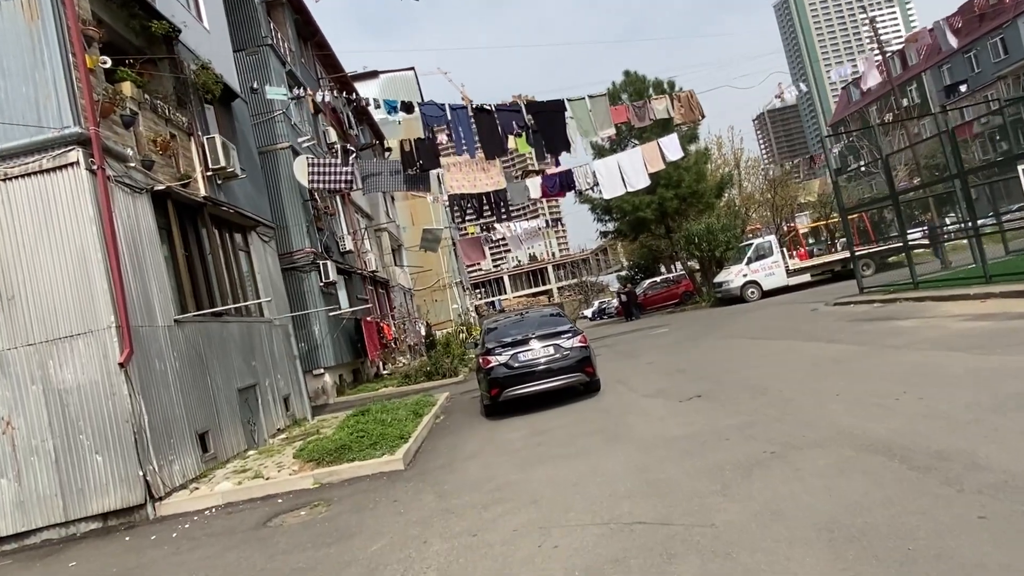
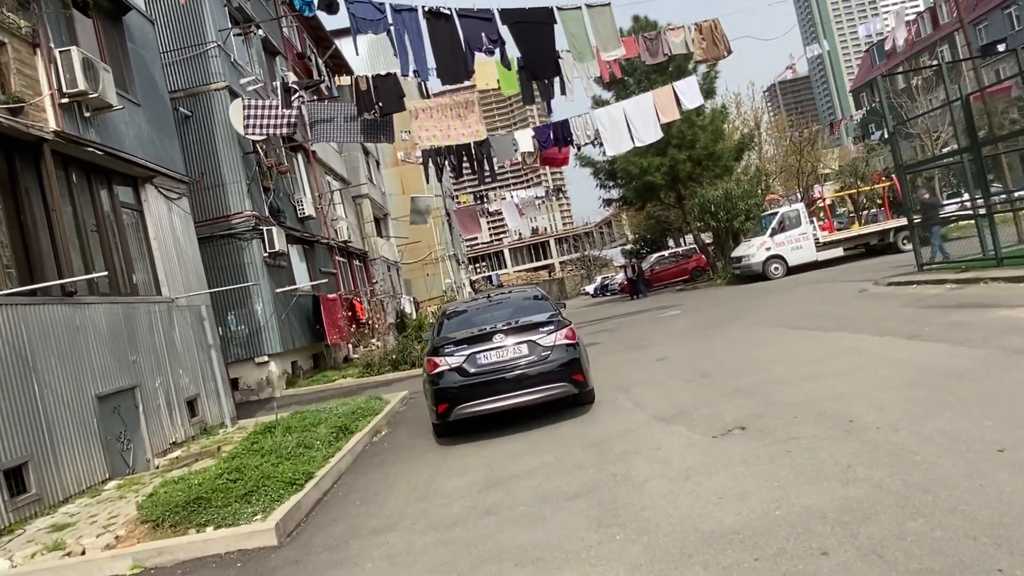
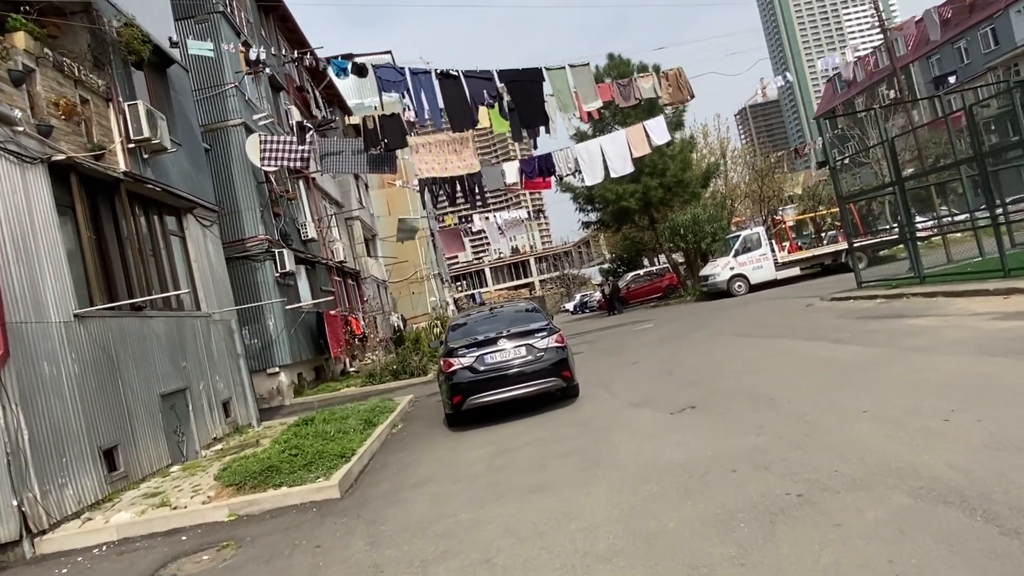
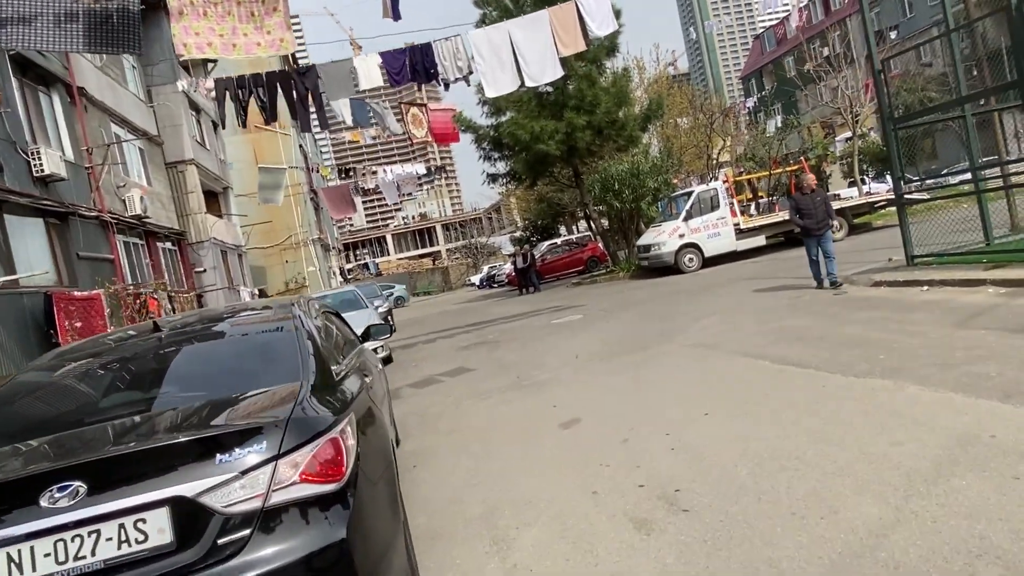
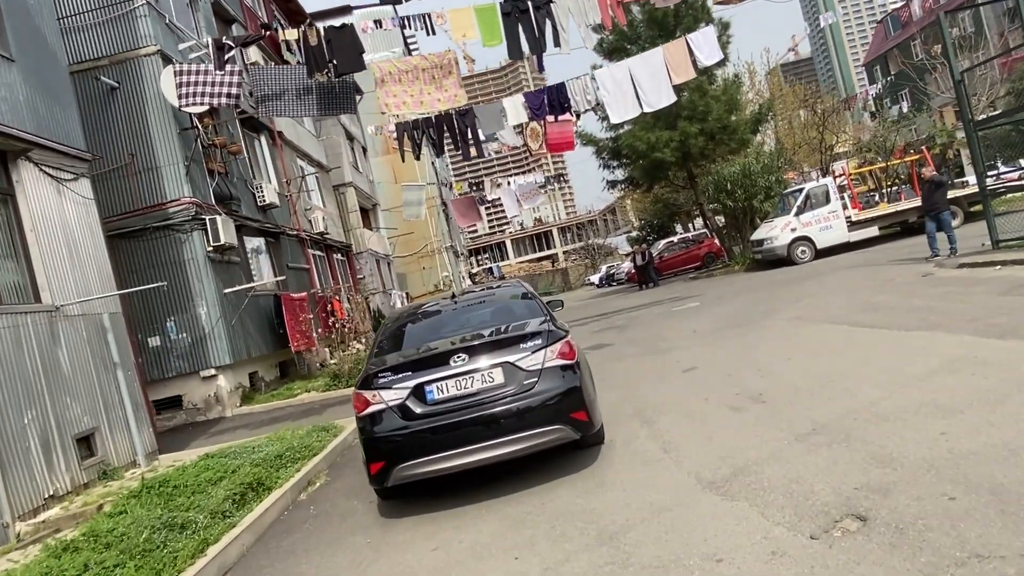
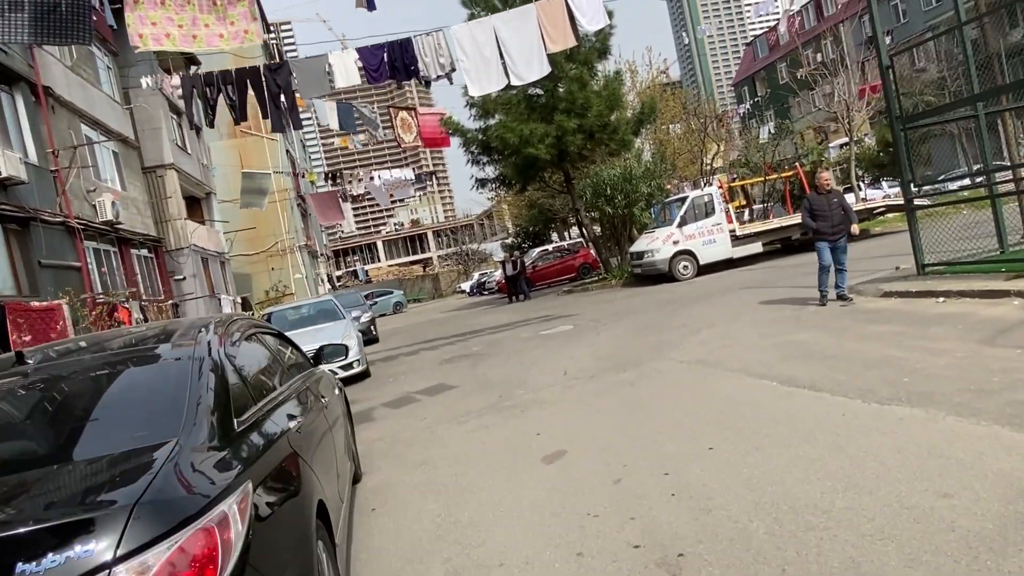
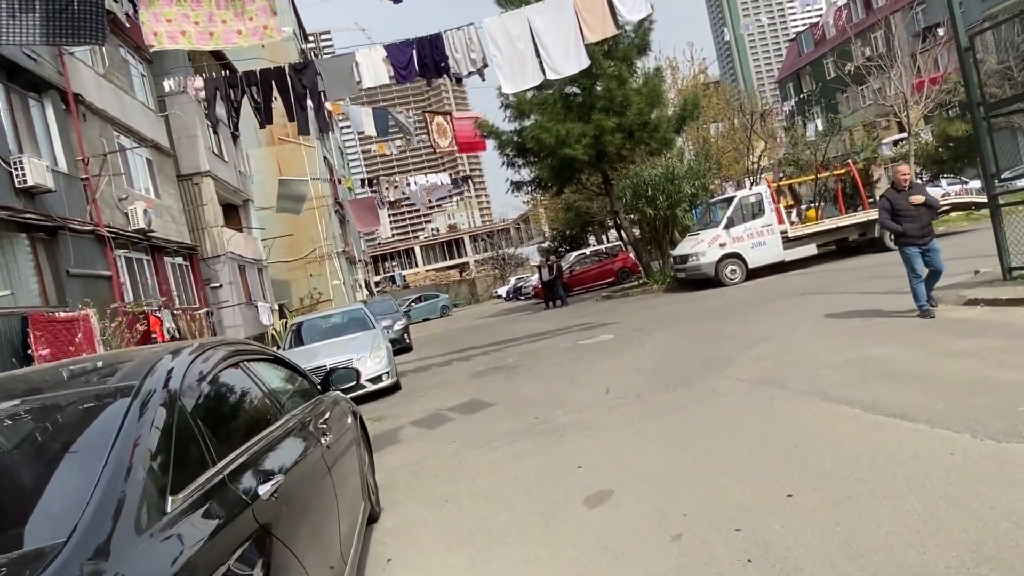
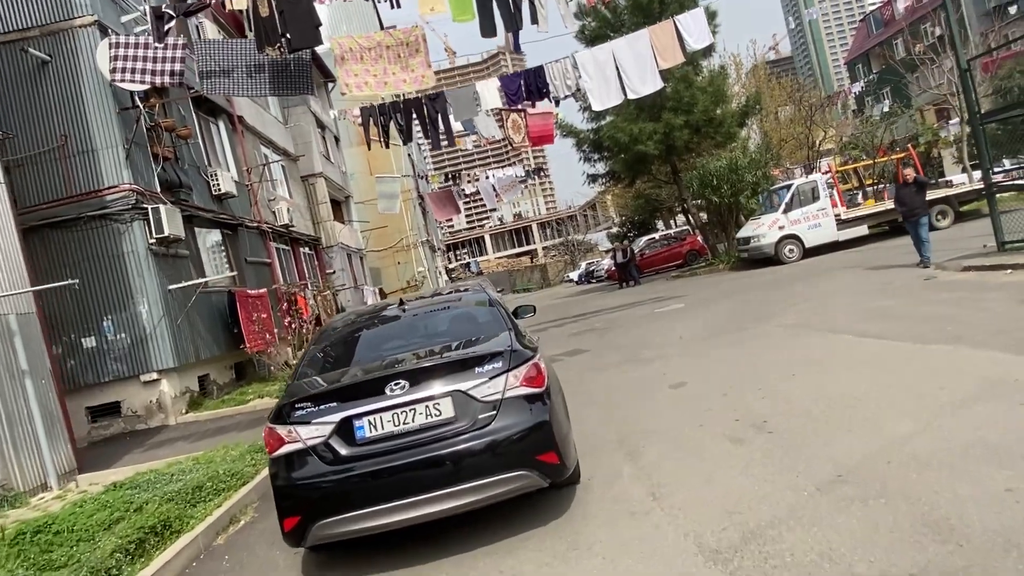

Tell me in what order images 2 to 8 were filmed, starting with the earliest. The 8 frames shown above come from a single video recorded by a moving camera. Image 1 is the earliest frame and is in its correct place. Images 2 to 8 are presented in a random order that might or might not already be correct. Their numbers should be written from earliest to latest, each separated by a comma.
3, 2, 5, 8, 4, 6, 7
